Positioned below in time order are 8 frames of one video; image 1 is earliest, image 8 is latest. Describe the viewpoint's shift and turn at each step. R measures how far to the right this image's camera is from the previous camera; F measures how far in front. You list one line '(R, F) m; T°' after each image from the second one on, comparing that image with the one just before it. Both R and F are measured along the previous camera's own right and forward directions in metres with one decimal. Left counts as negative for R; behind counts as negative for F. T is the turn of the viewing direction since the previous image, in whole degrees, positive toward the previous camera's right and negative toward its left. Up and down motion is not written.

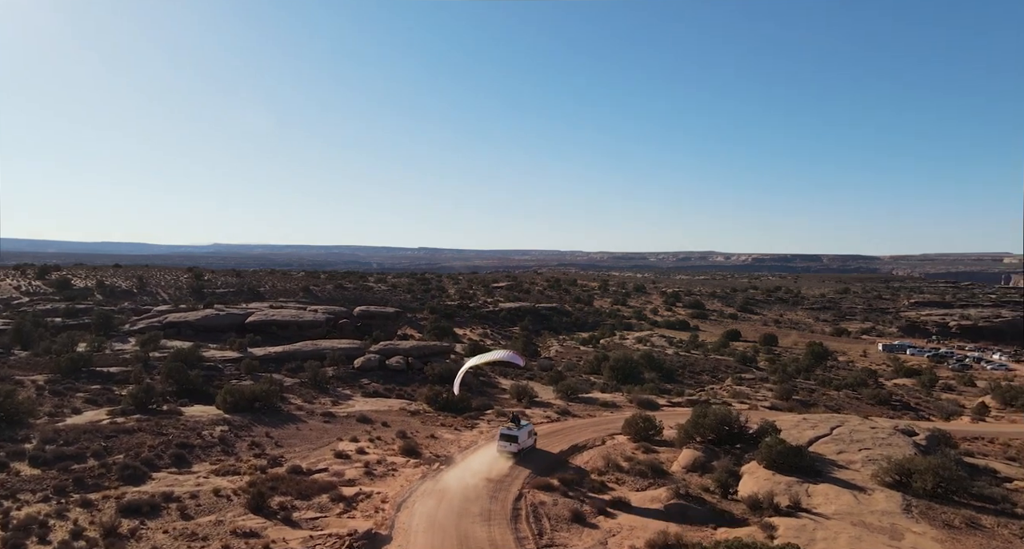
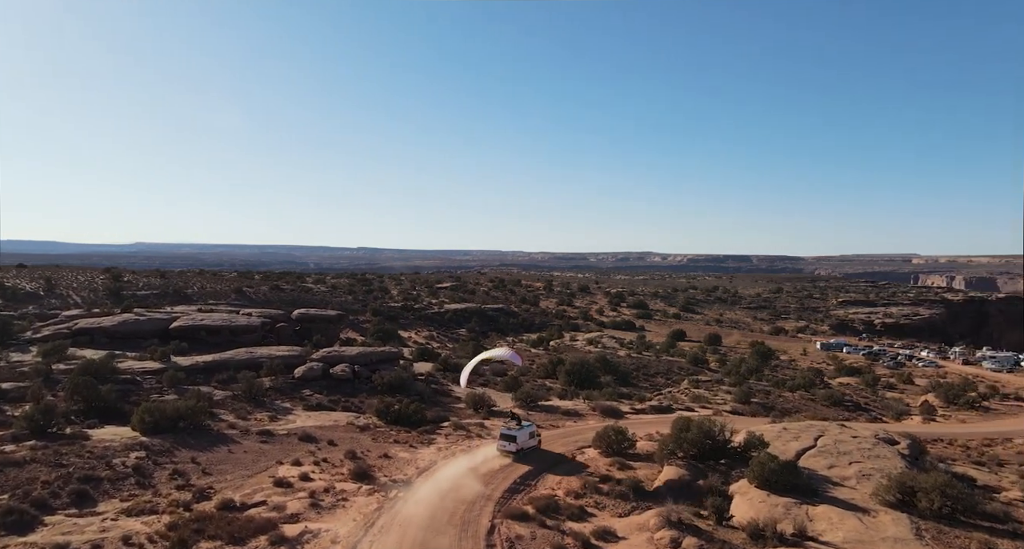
(-0.8, +2.5) m; +5°
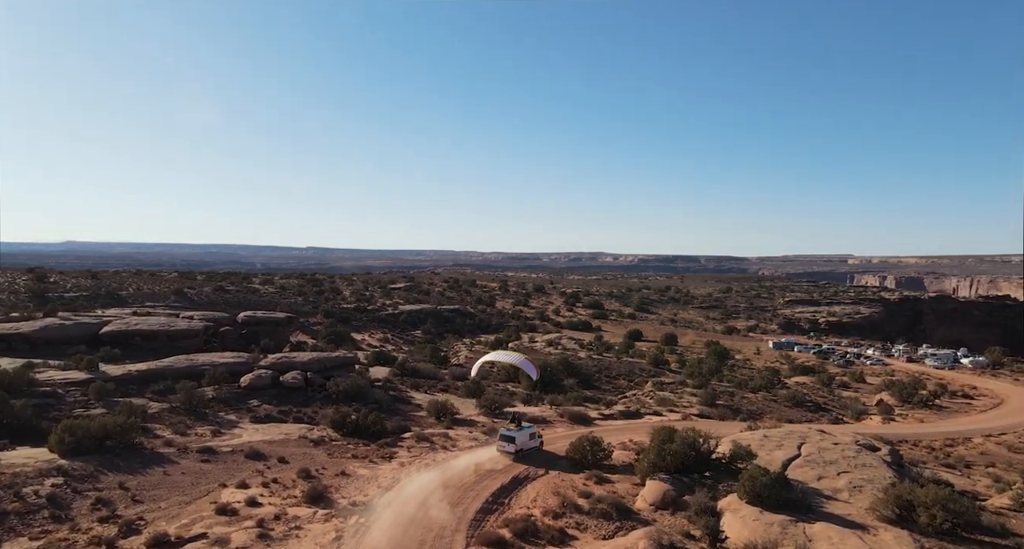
(-0.5, +1.7) m; +4°
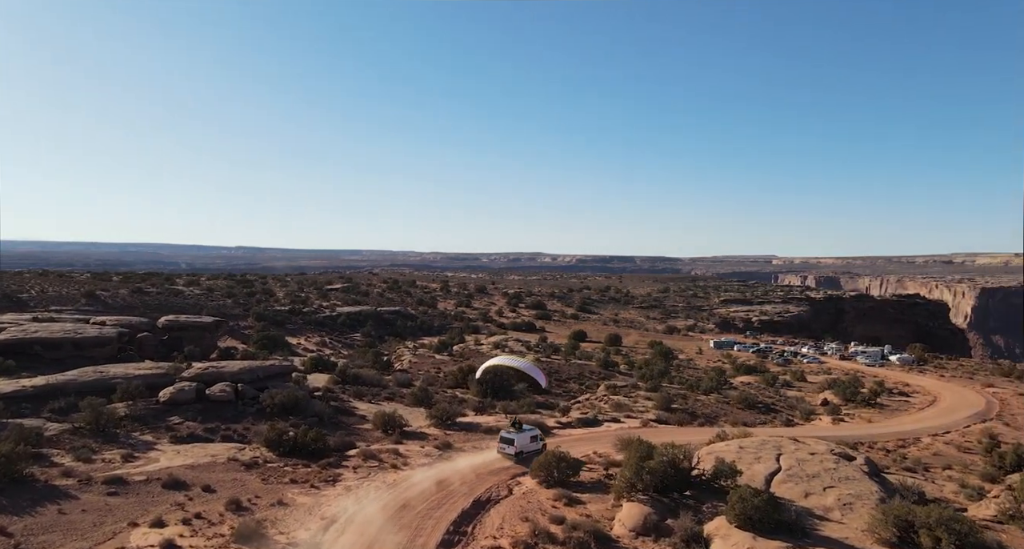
(-0.7, +2.2) m; +5°
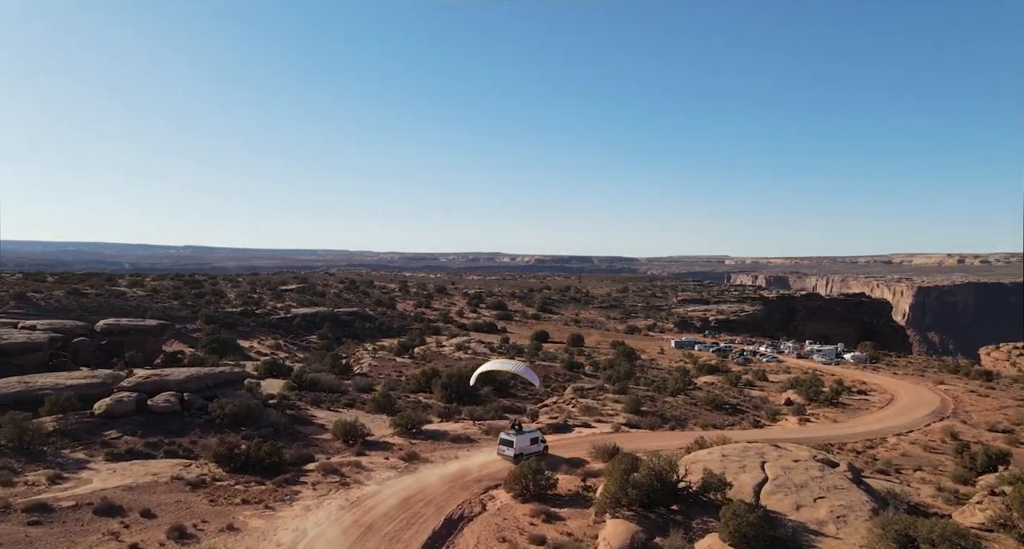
(-0.4, +1.4) m; +3°
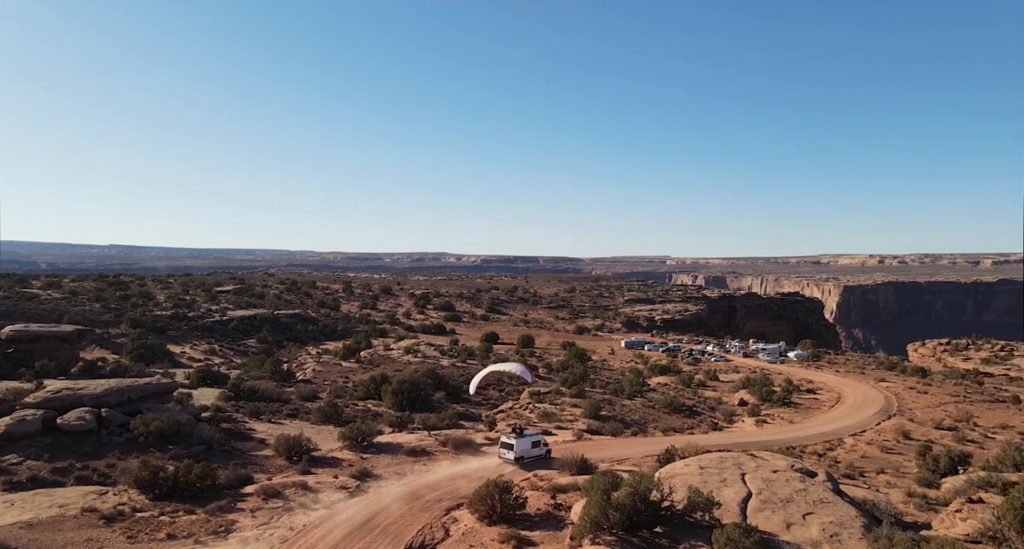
(-0.5, +1.9) m; +4°
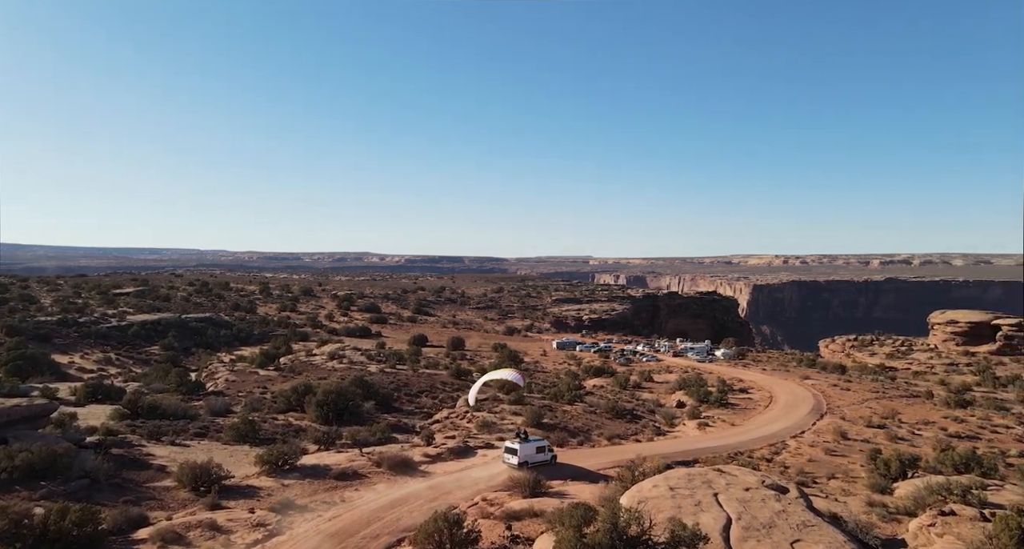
(-0.6, +2.6) m; +6°
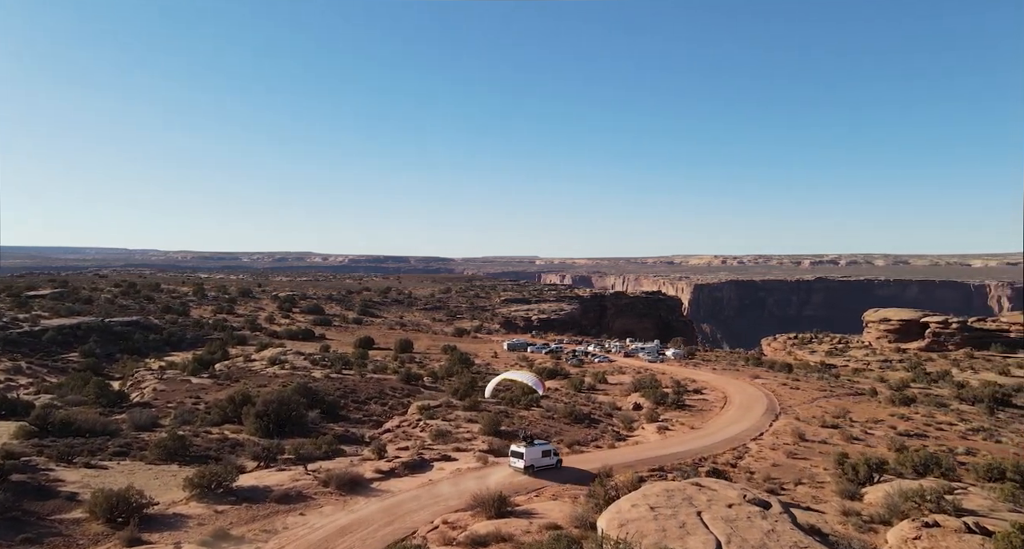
(-0.4, +1.9) m; +4°
